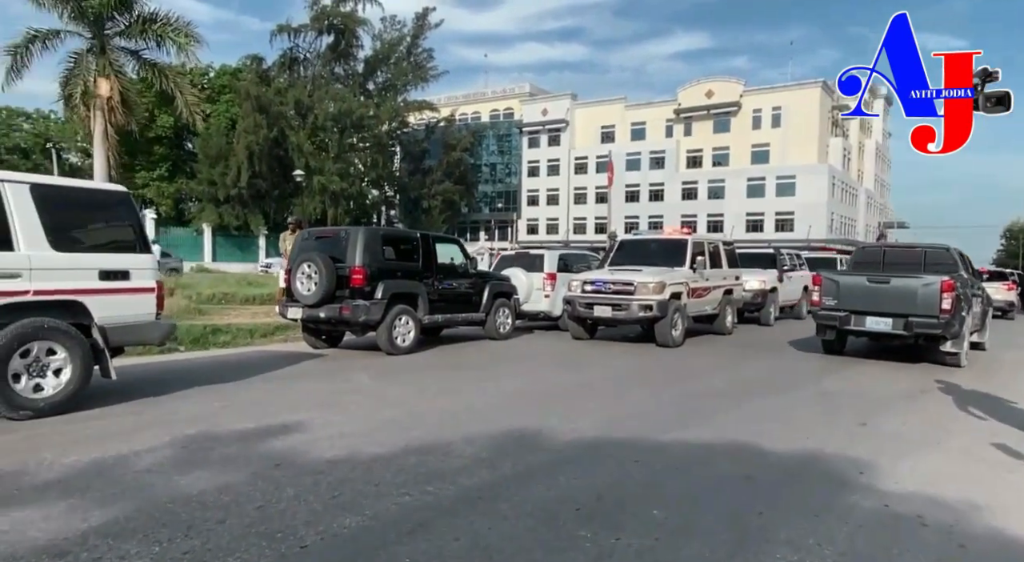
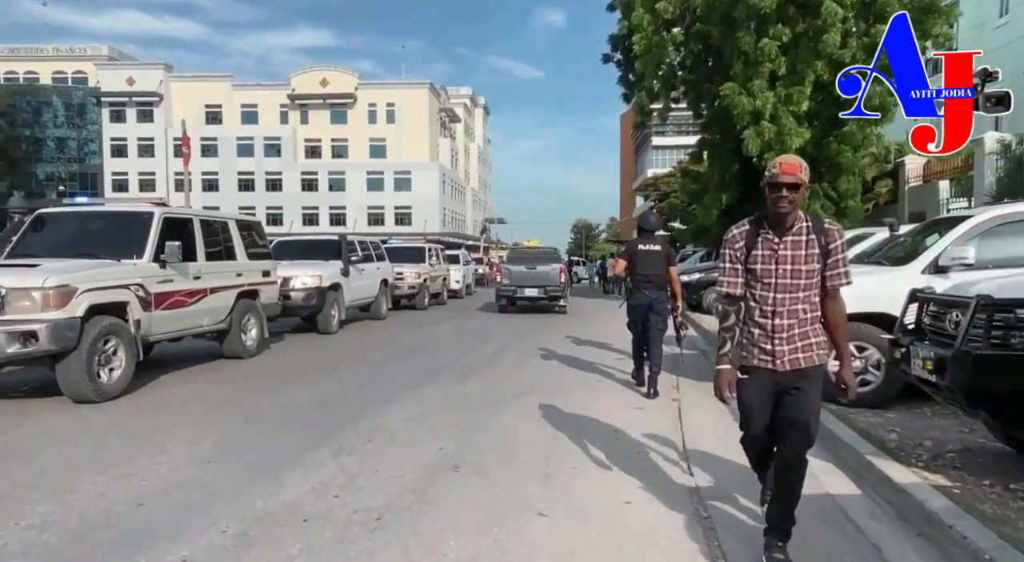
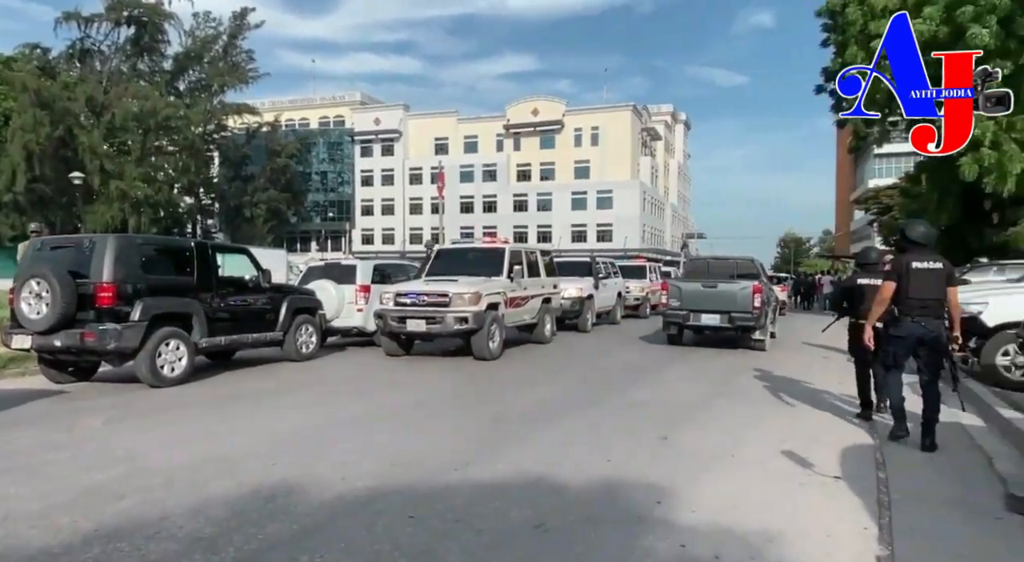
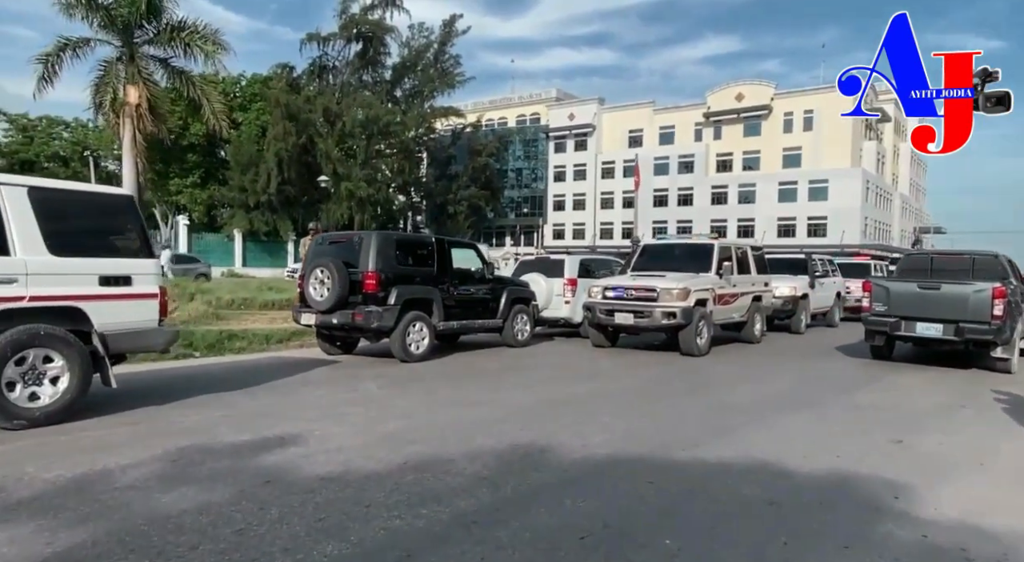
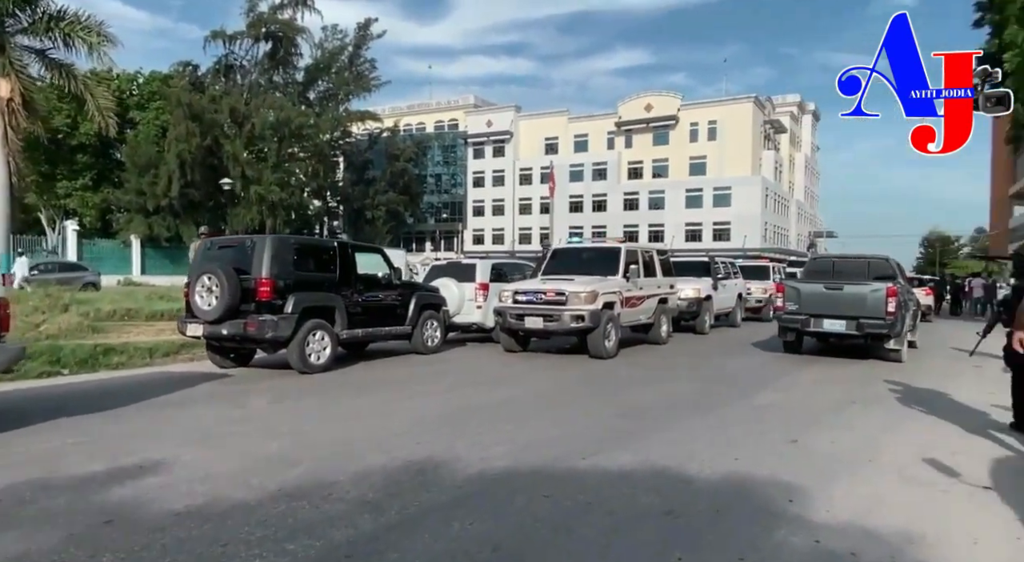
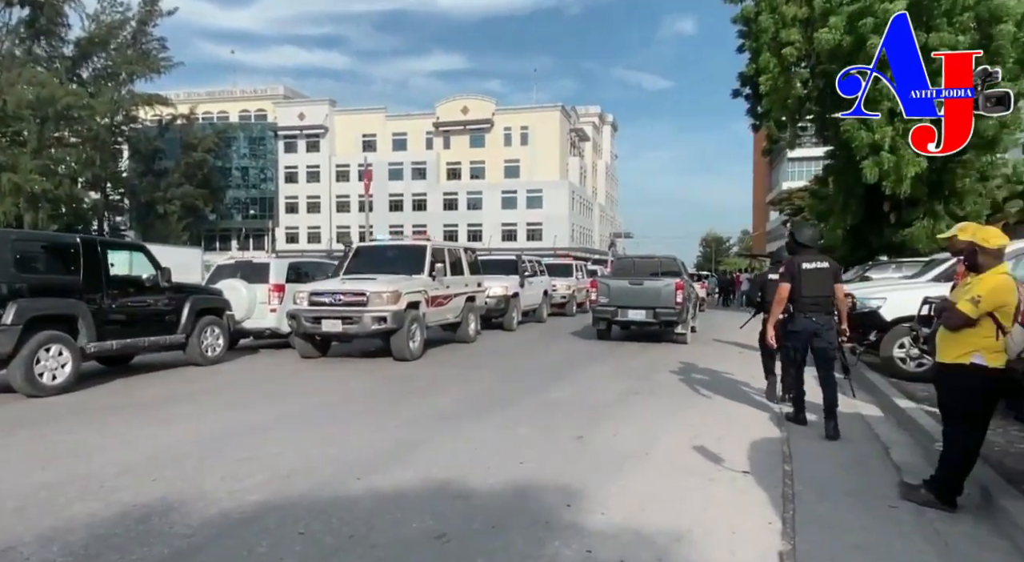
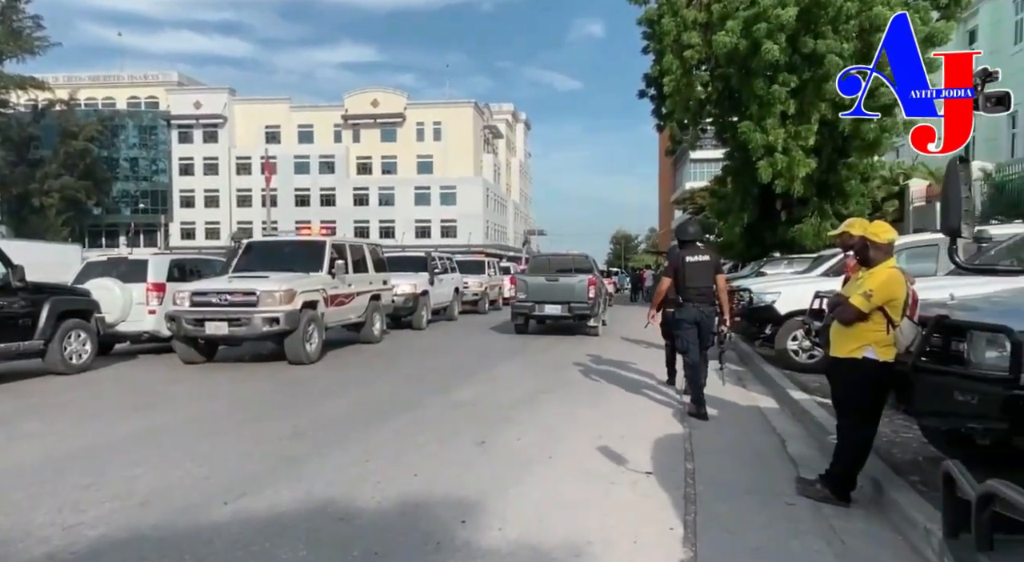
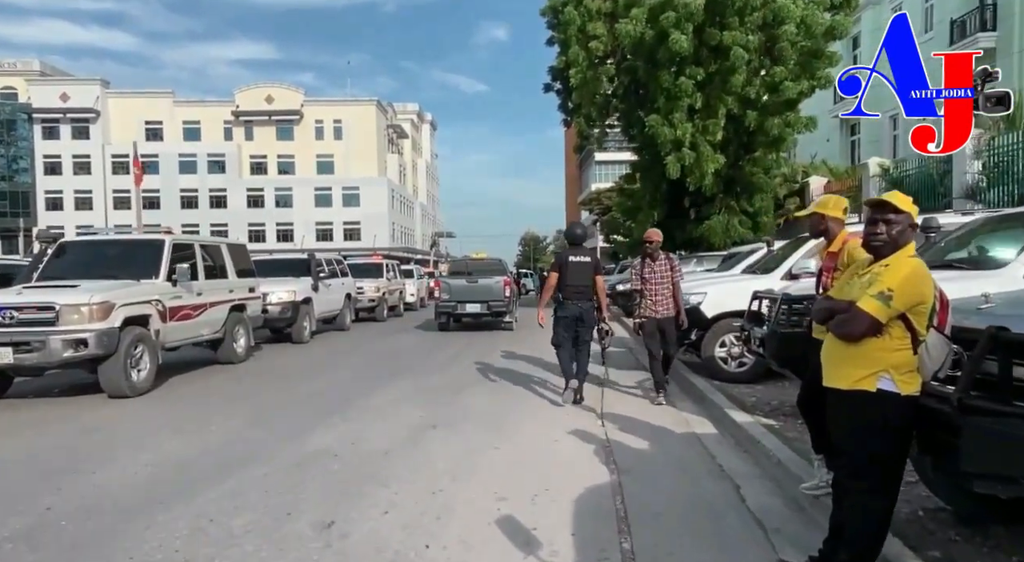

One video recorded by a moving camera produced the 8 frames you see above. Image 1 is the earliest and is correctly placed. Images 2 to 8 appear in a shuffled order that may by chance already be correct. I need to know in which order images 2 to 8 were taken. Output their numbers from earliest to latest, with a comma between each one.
4, 5, 3, 6, 7, 8, 2
